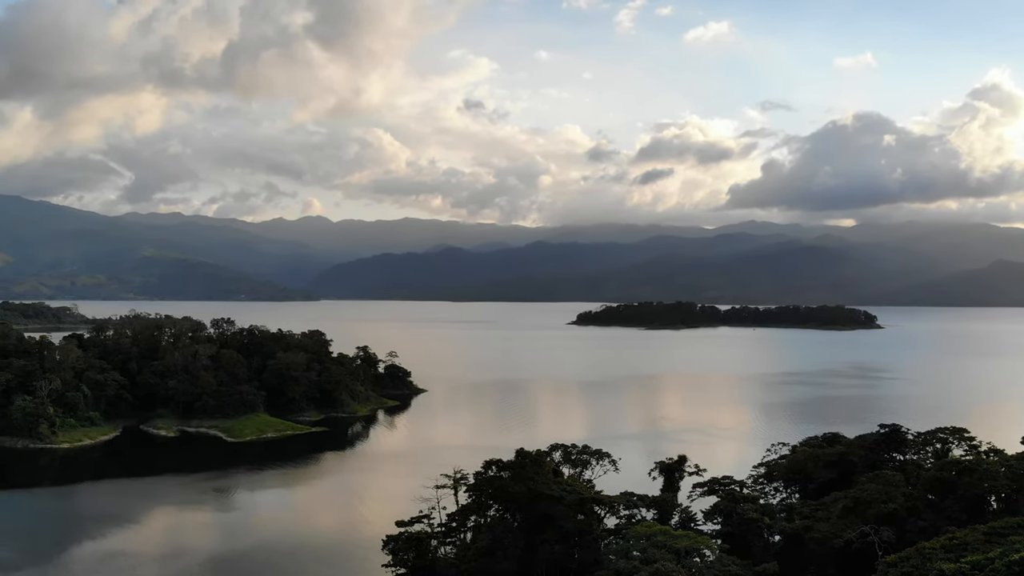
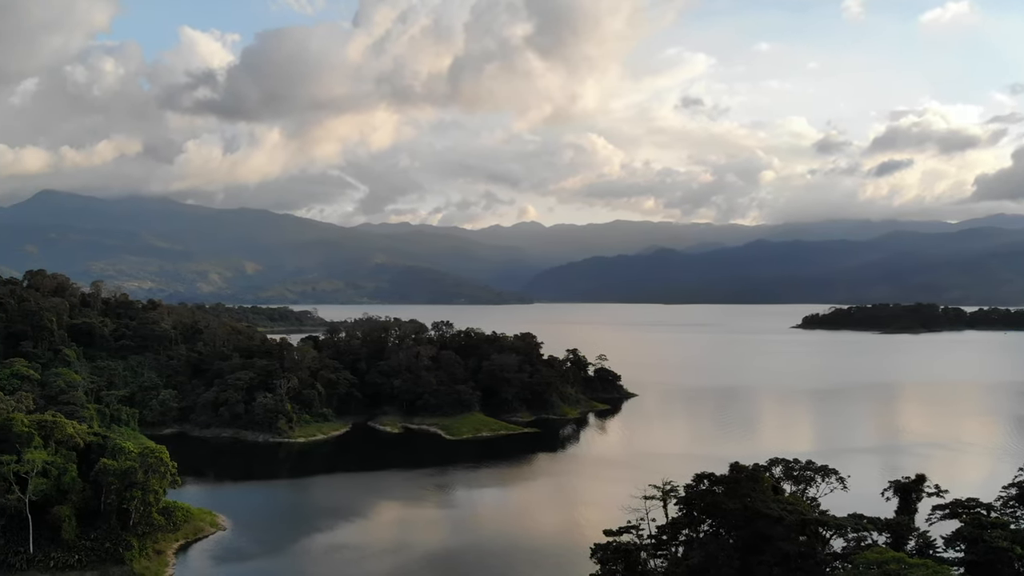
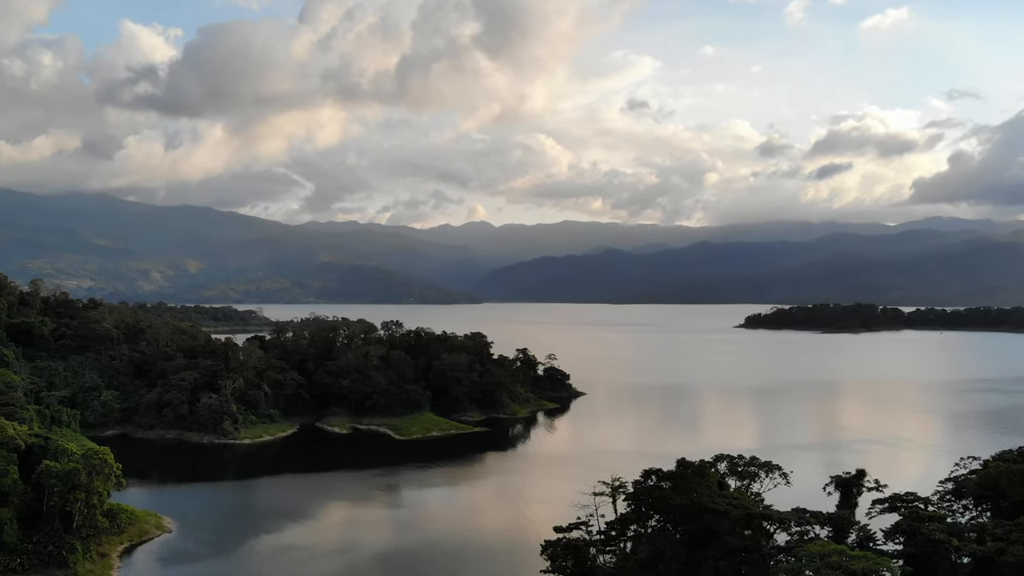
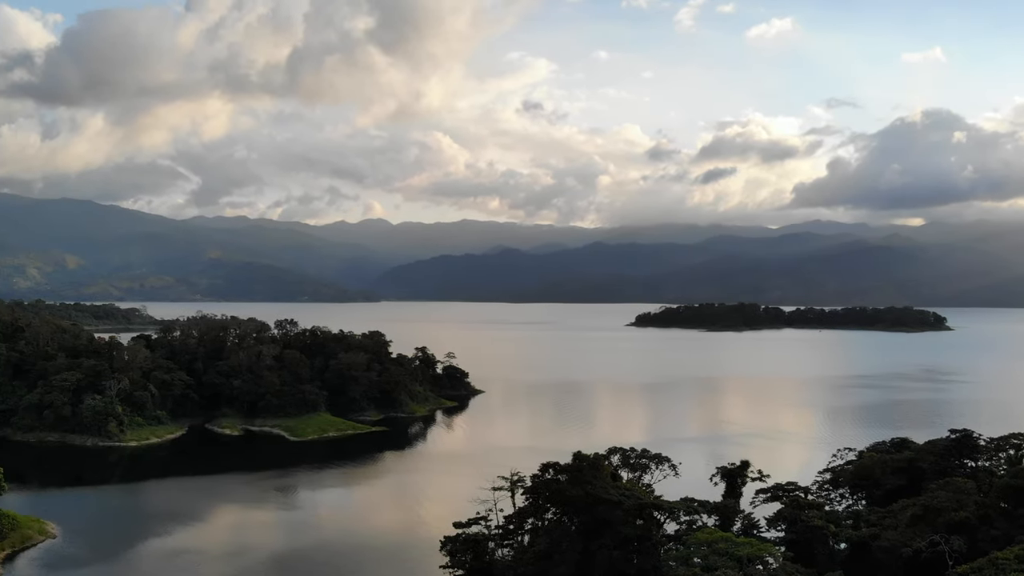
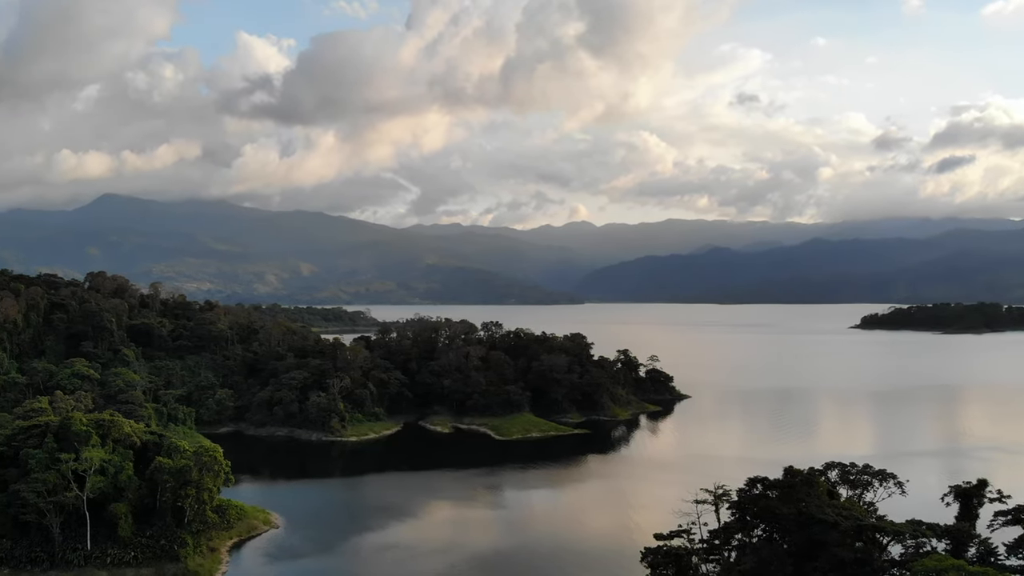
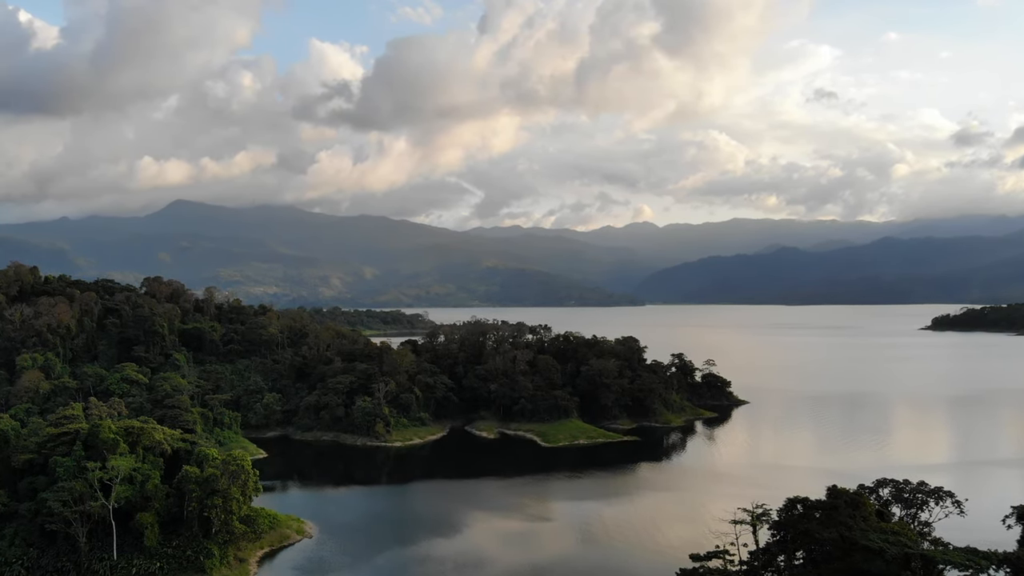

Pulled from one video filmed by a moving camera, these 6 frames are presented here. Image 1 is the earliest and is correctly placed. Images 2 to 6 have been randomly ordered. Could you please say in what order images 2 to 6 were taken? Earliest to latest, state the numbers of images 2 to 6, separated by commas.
4, 3, 2, 5, 6
